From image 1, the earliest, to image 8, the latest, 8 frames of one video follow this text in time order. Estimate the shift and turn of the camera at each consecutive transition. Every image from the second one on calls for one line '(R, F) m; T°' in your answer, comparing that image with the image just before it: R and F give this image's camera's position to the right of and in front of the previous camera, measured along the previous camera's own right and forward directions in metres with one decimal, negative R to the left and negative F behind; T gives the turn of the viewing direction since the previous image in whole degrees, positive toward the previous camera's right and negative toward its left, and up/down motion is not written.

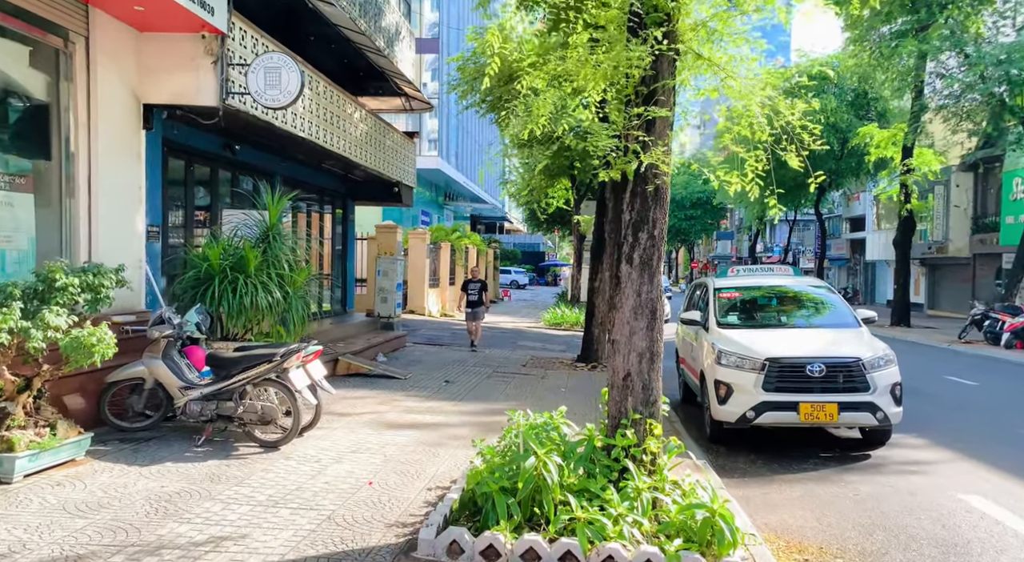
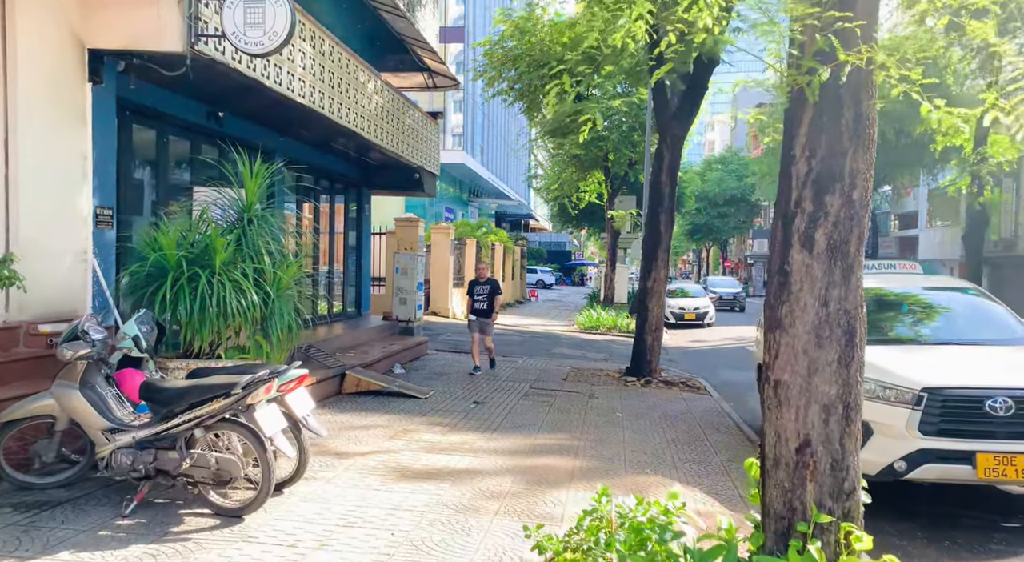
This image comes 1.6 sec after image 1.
(-0.3, +2.0) m; -2°
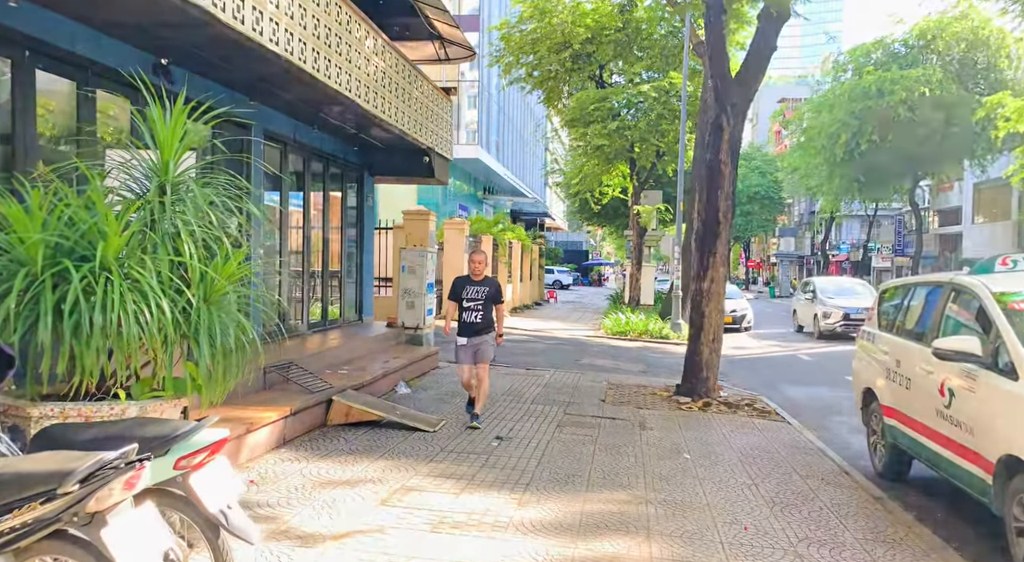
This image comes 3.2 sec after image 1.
(-0.2, +2.0) m; -1°
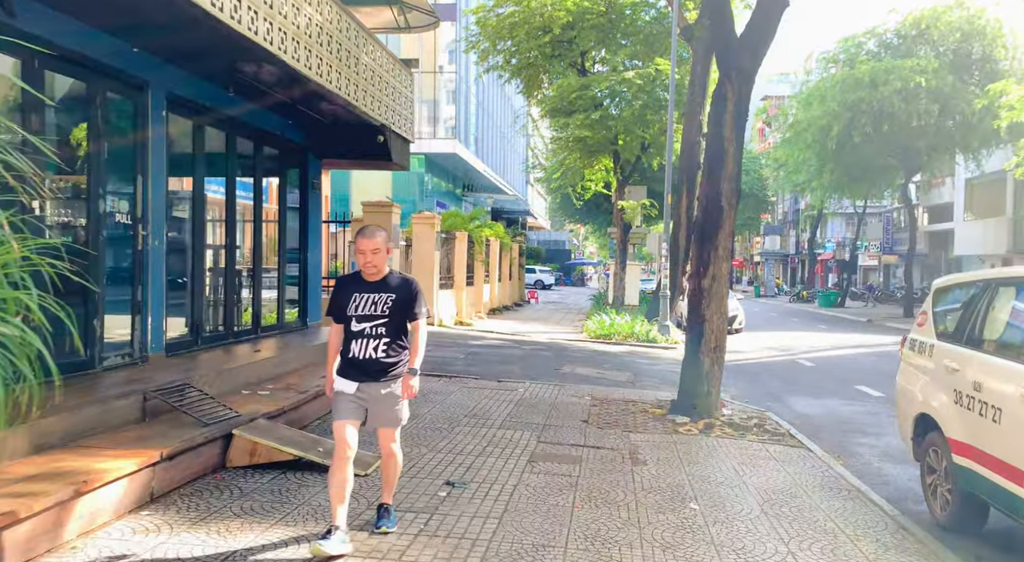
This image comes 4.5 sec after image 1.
(+0.2, +1.6) m; +1°
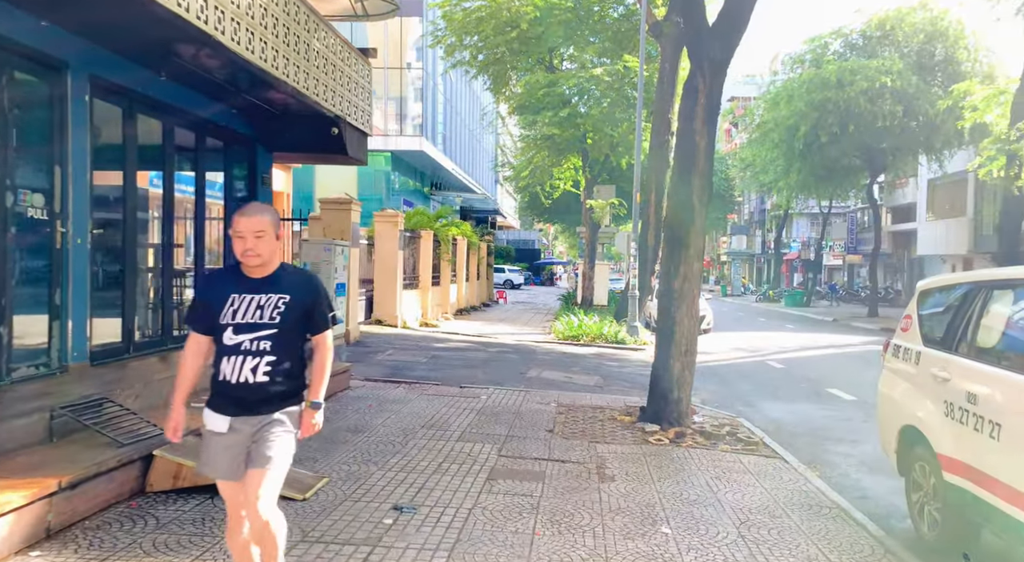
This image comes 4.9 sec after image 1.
(+0.1, +0.5) m; +2°
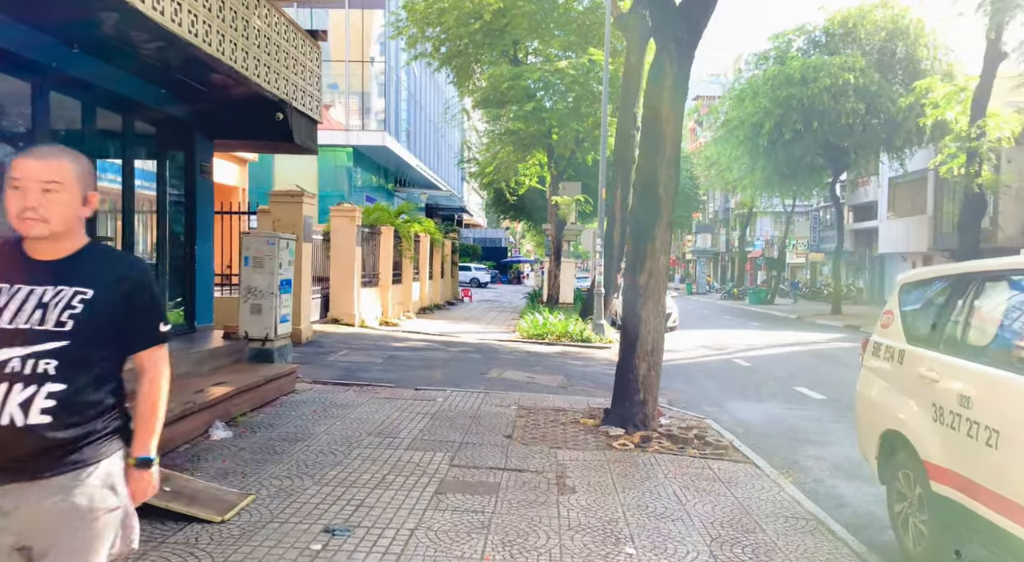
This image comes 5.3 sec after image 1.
(+0.1, +0.5) m; +3°
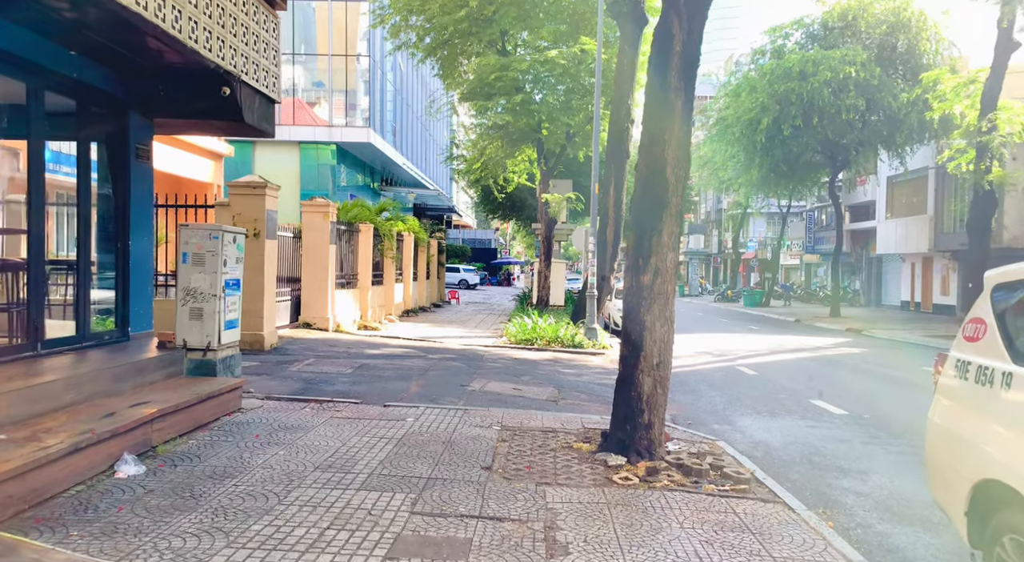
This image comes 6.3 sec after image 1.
(+0.1, +1.3) m; +1°
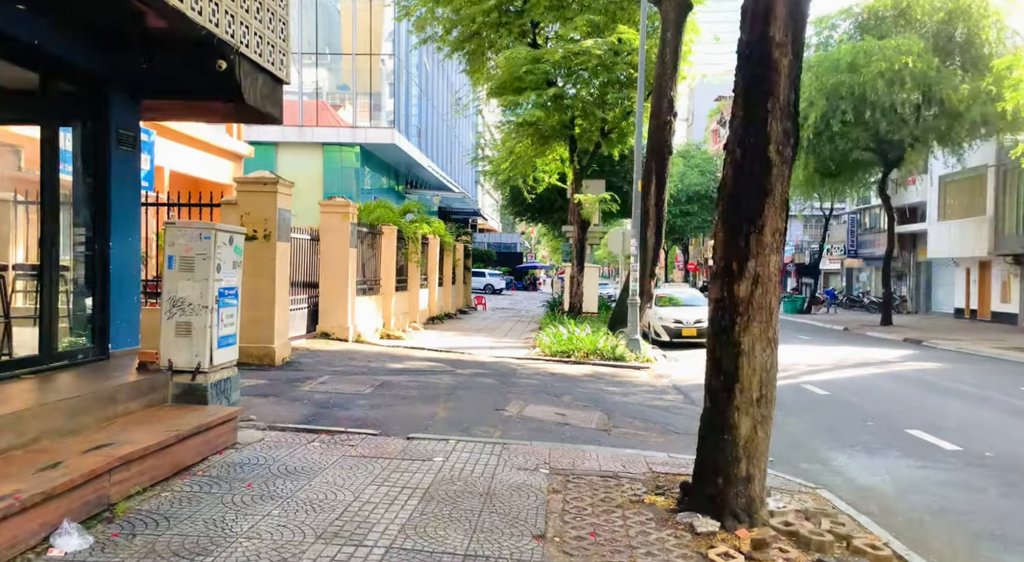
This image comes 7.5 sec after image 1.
(-0.2, +1.4) m; -2°
